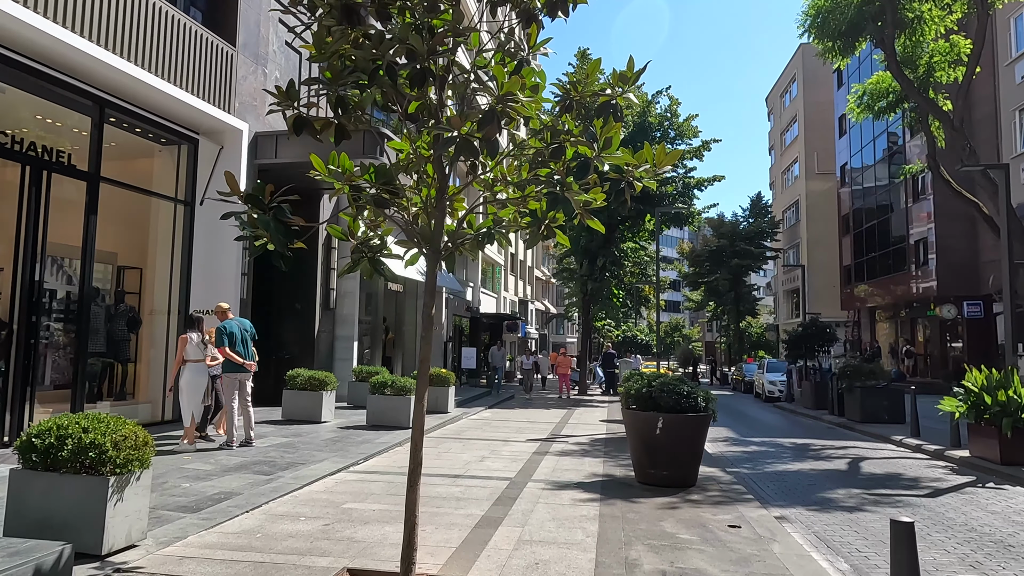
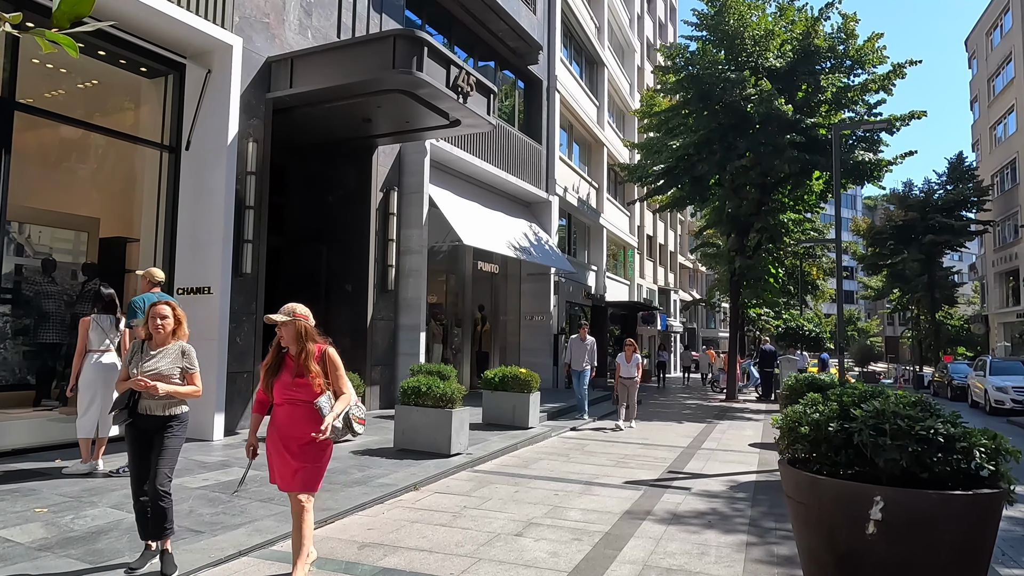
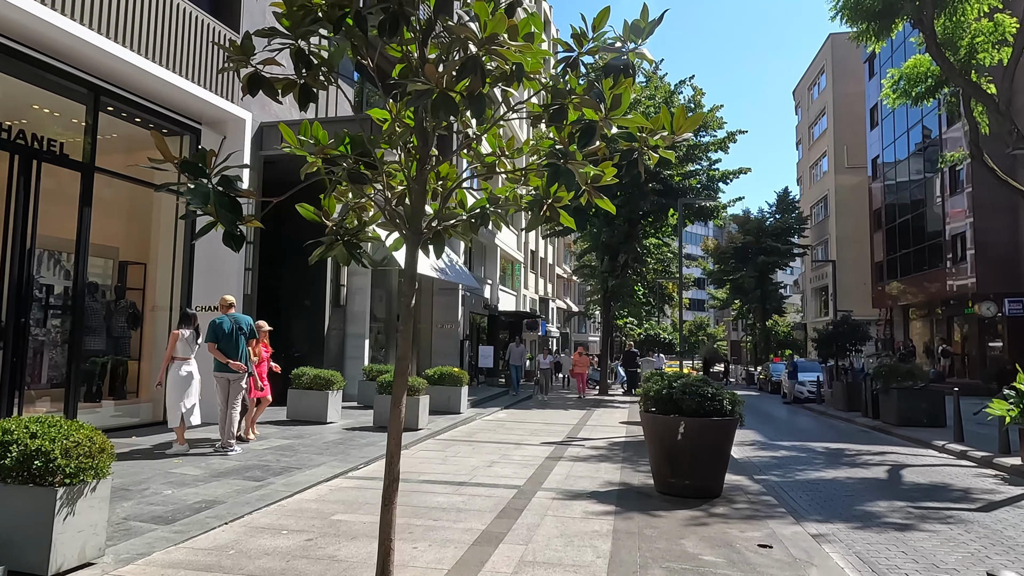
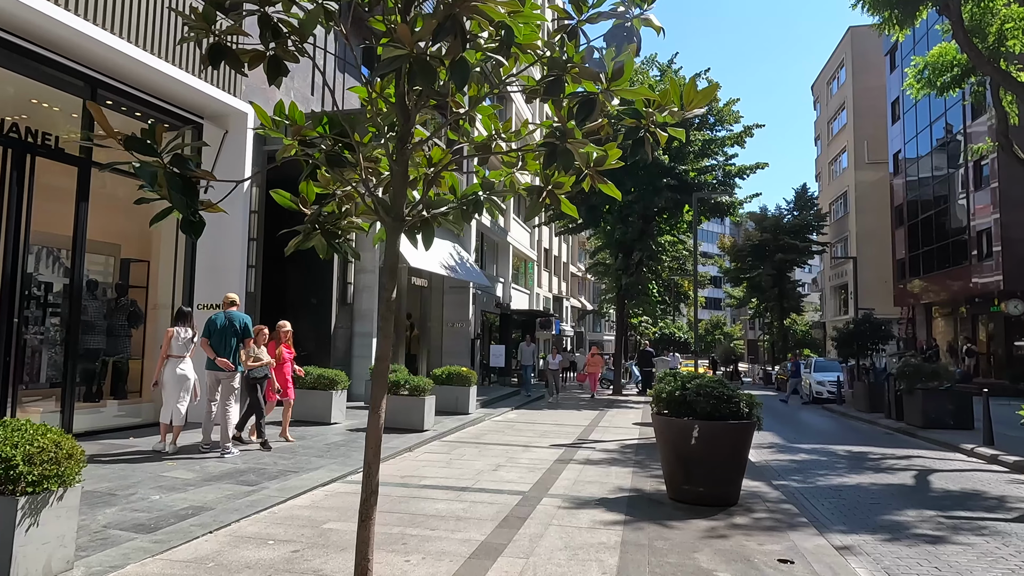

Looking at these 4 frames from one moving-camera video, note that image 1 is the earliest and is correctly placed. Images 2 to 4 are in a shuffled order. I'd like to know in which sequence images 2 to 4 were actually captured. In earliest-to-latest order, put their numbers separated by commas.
3, 4, 2
